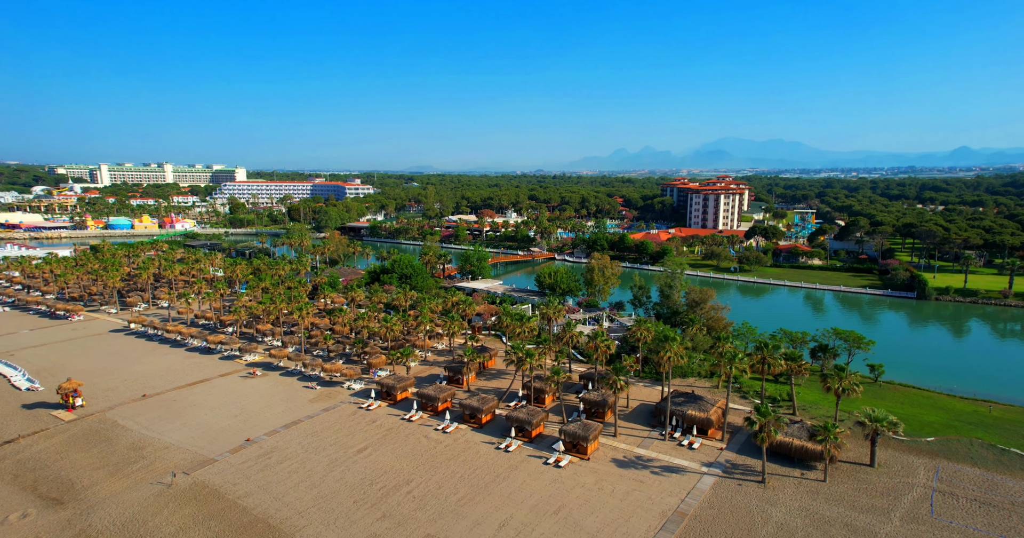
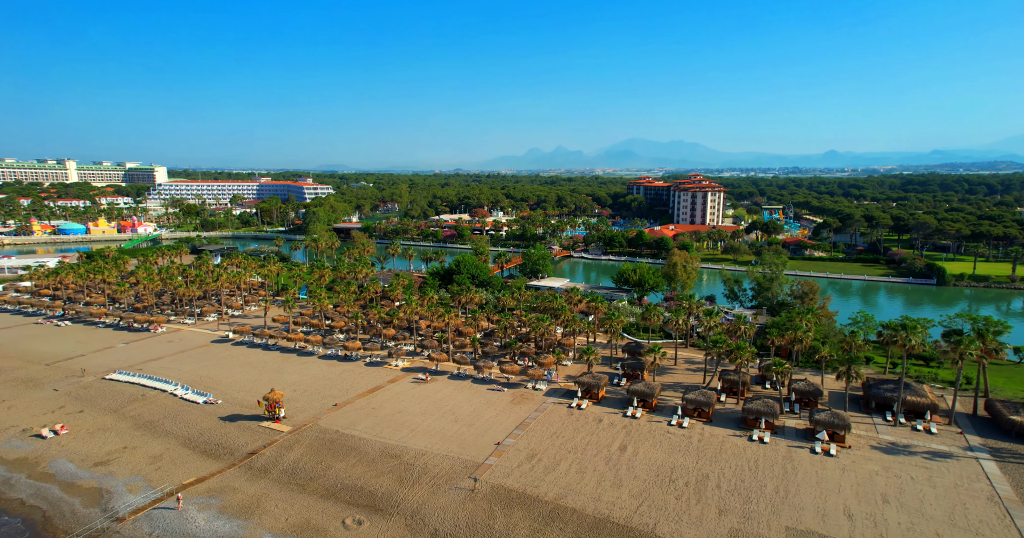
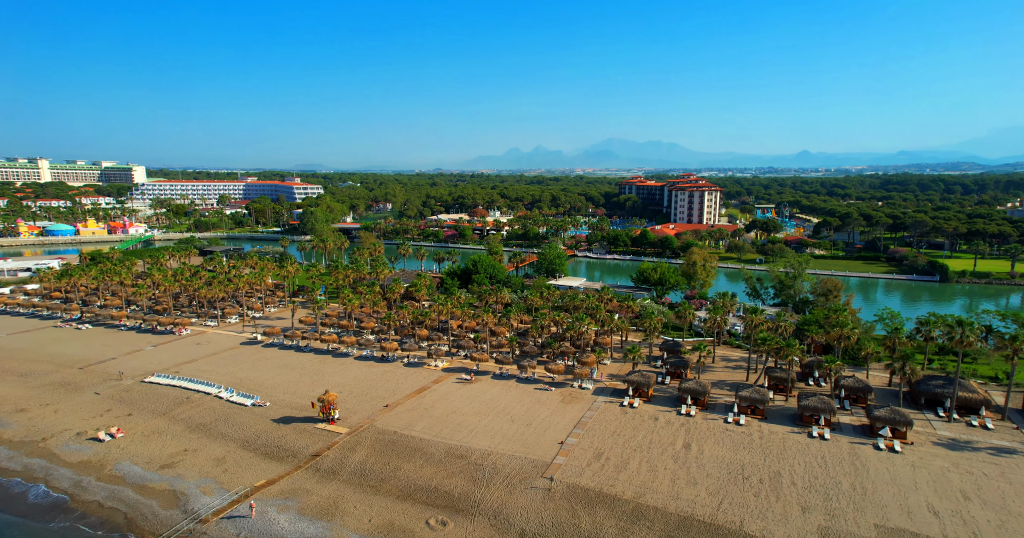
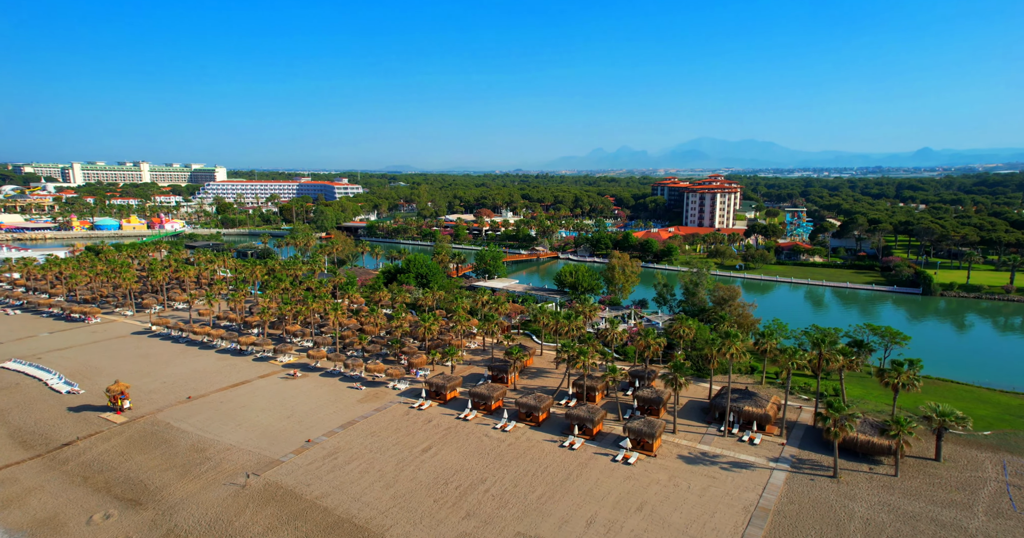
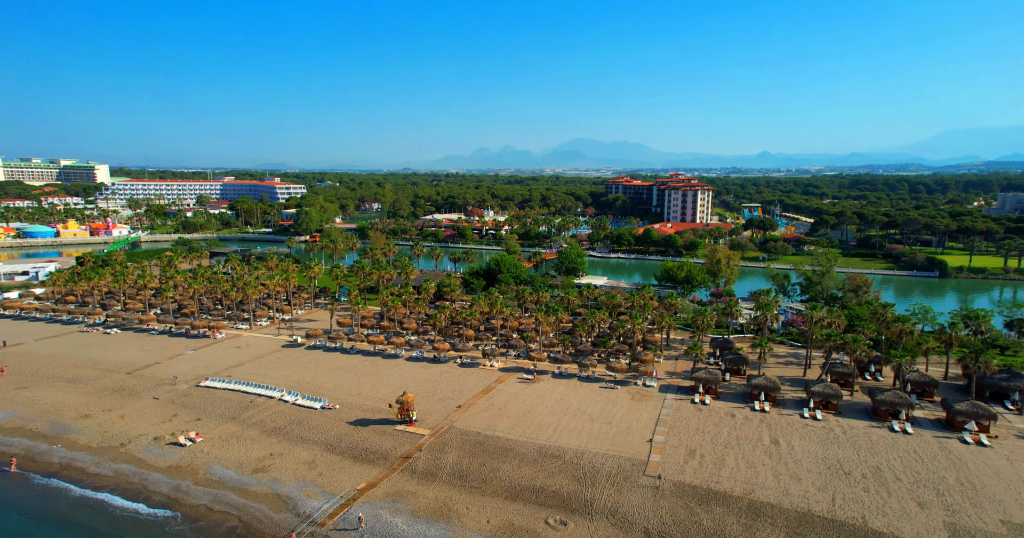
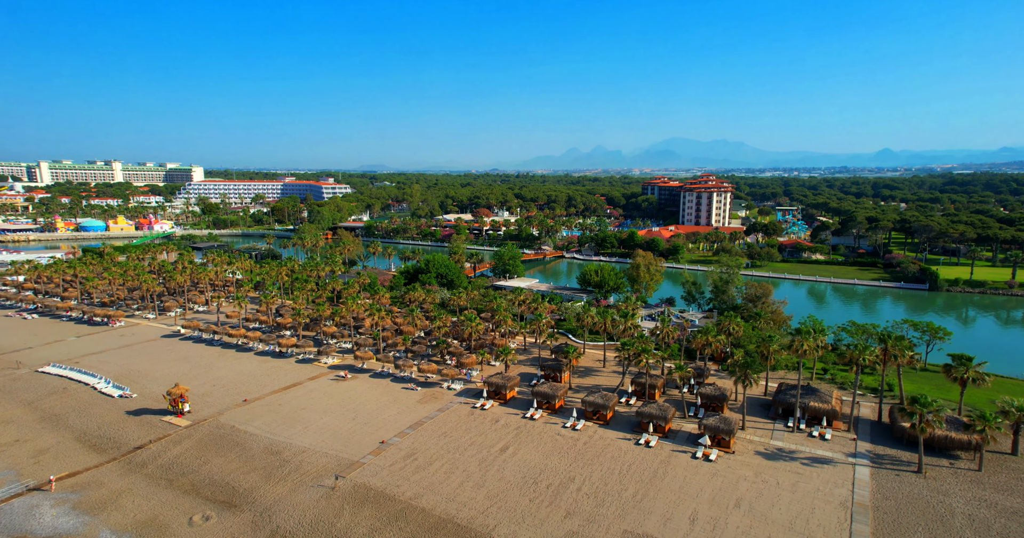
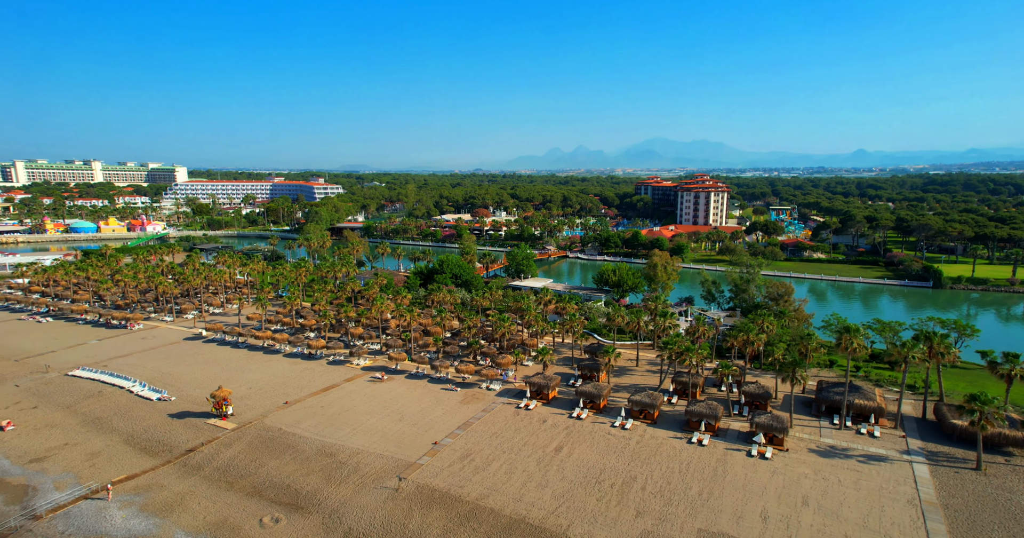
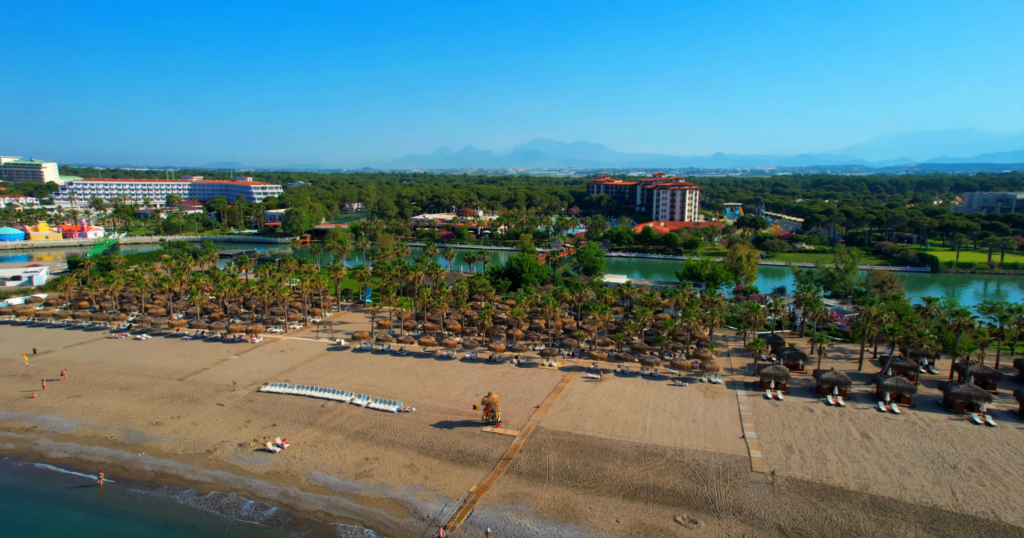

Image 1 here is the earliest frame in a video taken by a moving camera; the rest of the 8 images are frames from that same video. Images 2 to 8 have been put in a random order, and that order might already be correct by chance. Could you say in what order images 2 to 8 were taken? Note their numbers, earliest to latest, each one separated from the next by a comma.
4, 6, 7, 2, 3, 5, 8
